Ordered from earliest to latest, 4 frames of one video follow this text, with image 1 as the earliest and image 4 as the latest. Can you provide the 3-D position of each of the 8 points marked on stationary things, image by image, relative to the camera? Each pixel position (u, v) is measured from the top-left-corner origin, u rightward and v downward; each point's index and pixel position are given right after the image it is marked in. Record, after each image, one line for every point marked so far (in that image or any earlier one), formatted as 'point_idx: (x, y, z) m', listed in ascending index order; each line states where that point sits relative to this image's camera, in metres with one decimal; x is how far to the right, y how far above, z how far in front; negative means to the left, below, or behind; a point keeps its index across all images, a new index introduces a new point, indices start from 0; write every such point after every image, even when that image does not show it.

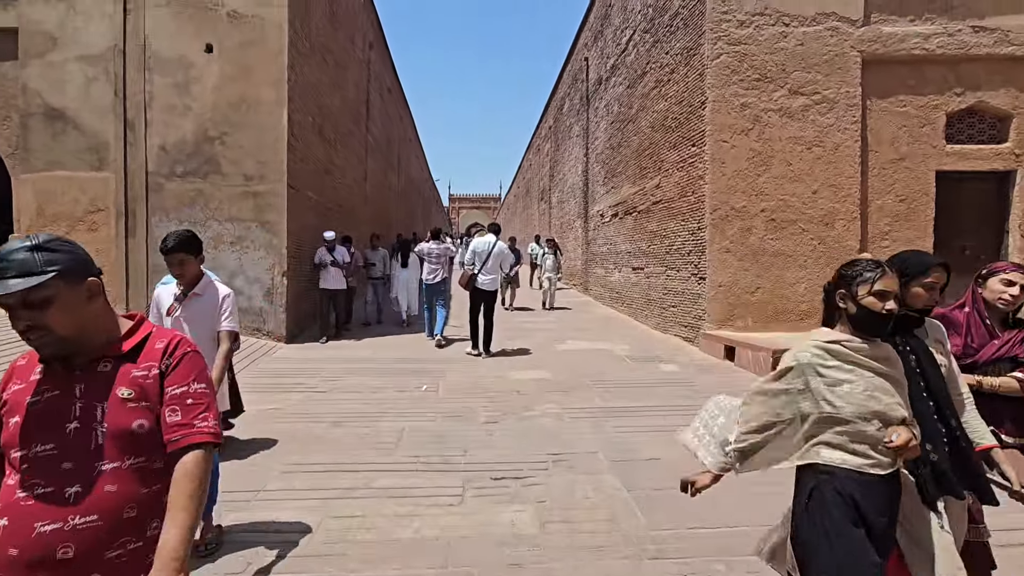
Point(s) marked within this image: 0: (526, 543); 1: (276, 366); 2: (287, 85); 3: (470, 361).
0: (+0.1, -1.2, +2.4) m
1: (-2.6, -0.8, +5.7) m
2: (-2.9, +2.6, +6.6) m
3: (-0.5, -0.8, +6.0) m
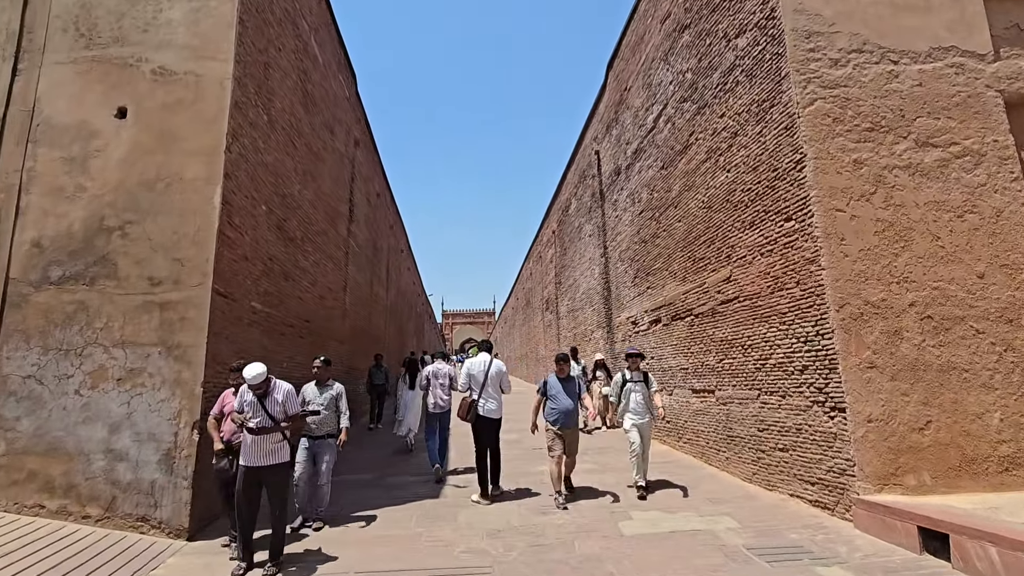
0: (+0.4, -1.5, 0.0) m
1: (-2.2, -1.9, +3.2) m
2: (-2.7, +1.2, +4.8) m
3: (-0.1, -1.9, +3.5) m
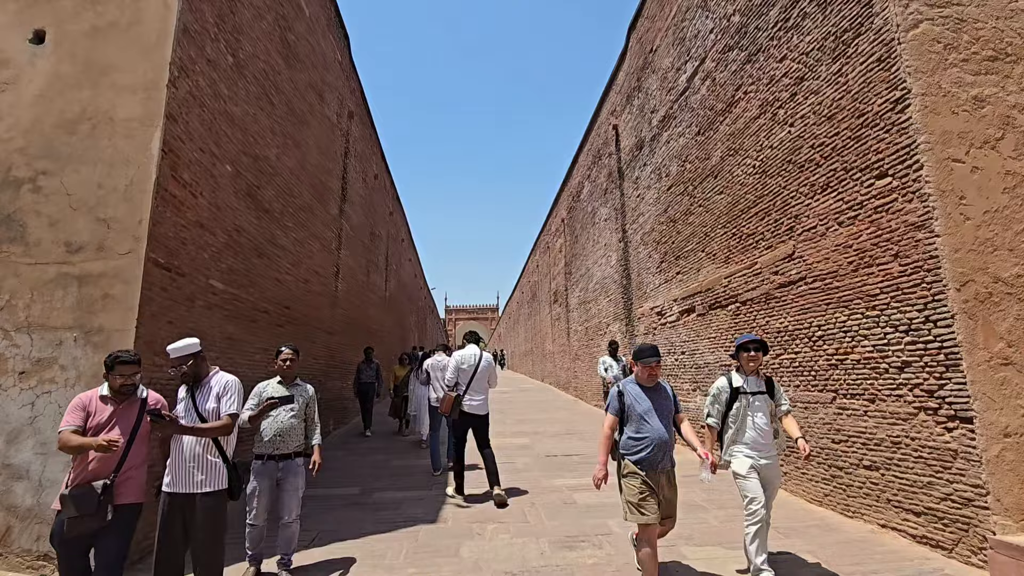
0: (+0.5, -1.3, -1.1) m
1: (-2.1, -1.7, +2.2) m
2: (-2.5, +1.4, +3.8) m
3: (0.0, -1.7, +2.5) m
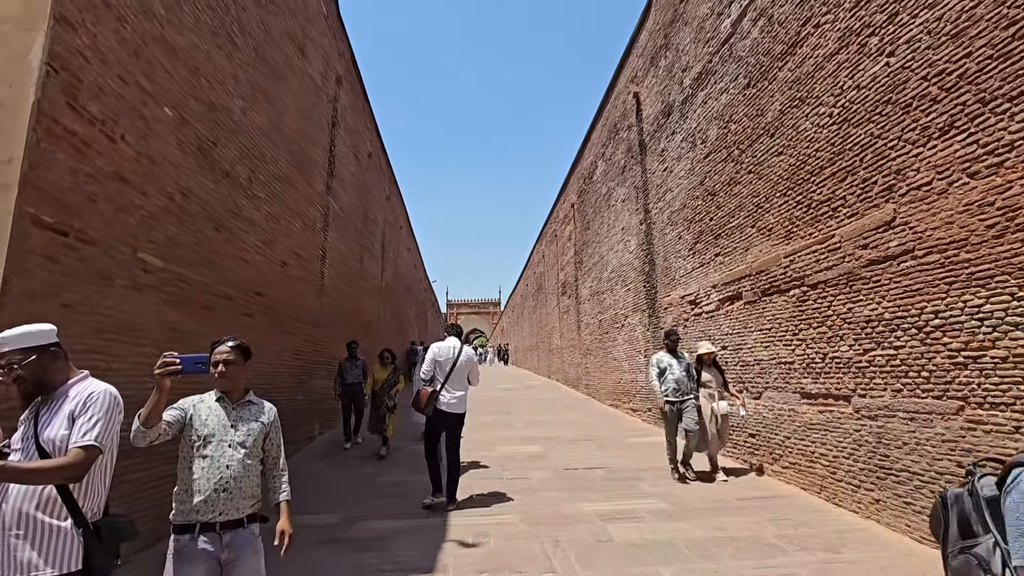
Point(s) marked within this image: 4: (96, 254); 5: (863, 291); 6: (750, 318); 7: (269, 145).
0: (+0.7, -1.2, -2.1) m
1: (-2.0, -1.6, +1.1) m
2: (-2.4, +1.6, +2.7) m
3: (+0.1, -1.6, +1.4) m
4: (-2.4, +0.2, +3.1) m
5: (+2.7, 0.0, +4.0) m
6: (+2.5, -0.3, +5.5) m
7: (-2.7, +1.6, +5.9) m
